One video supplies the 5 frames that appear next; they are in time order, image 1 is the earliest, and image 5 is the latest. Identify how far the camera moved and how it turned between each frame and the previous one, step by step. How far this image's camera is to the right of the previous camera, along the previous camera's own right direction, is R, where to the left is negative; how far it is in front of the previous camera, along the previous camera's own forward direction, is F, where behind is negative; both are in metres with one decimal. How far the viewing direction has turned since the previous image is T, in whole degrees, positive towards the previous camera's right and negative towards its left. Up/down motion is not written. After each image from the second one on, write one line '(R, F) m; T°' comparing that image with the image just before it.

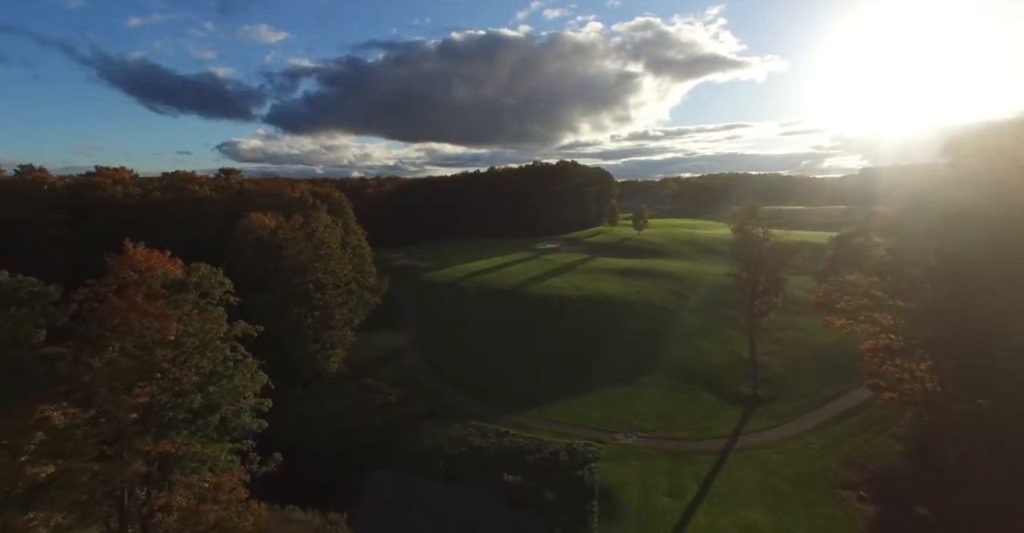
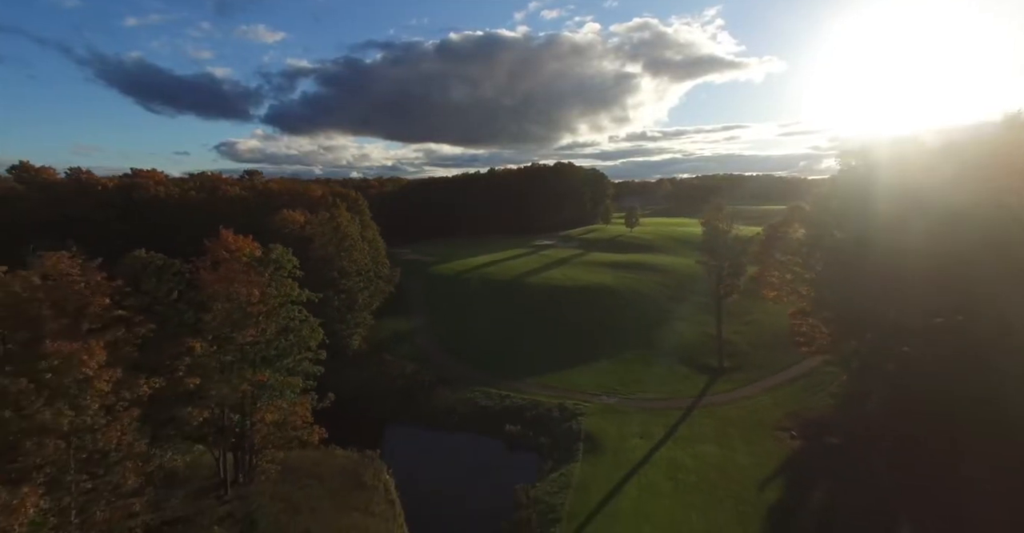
(-0.2, -7.1) m; 0°
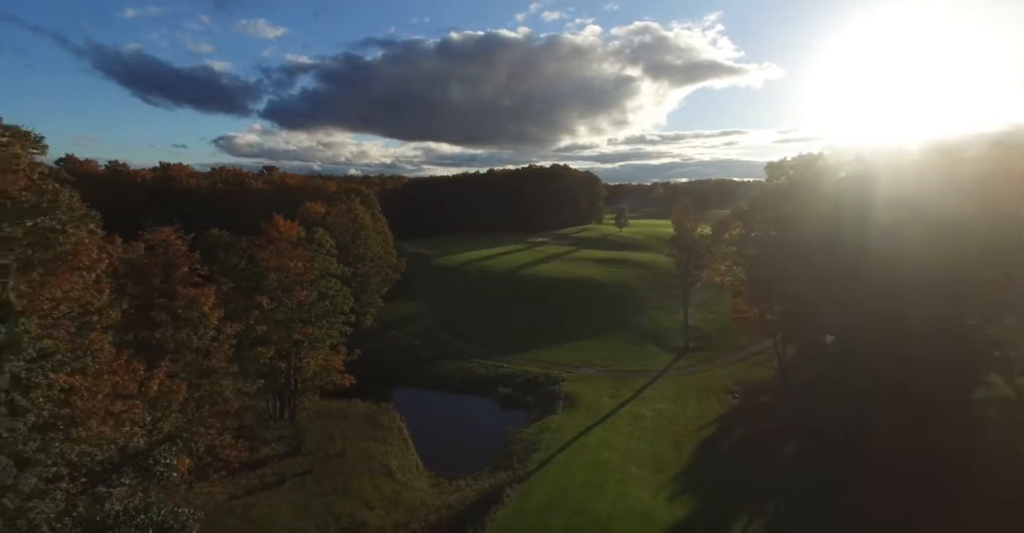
(+0.1, -7.5) m; 0°
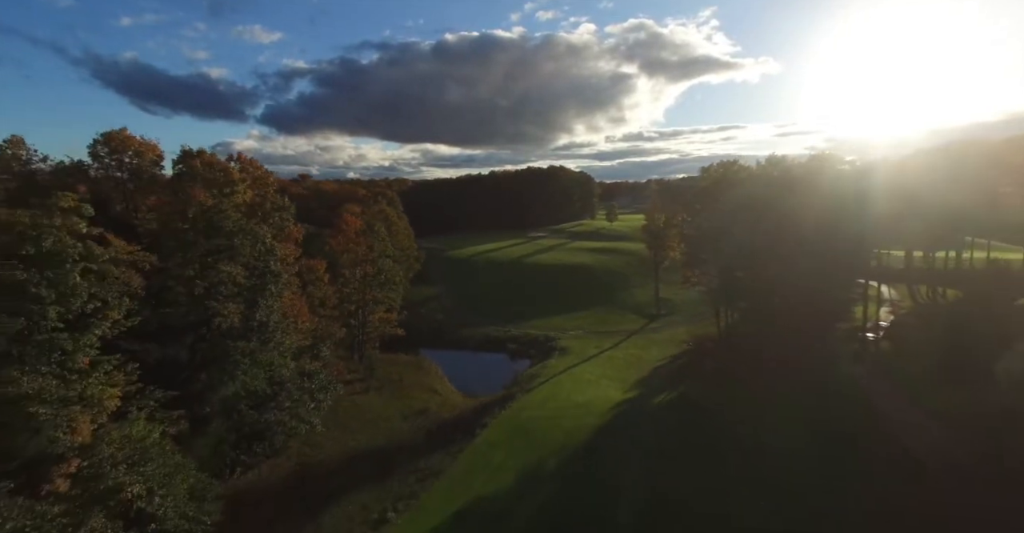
(-0.5, -13.9) m; 0°
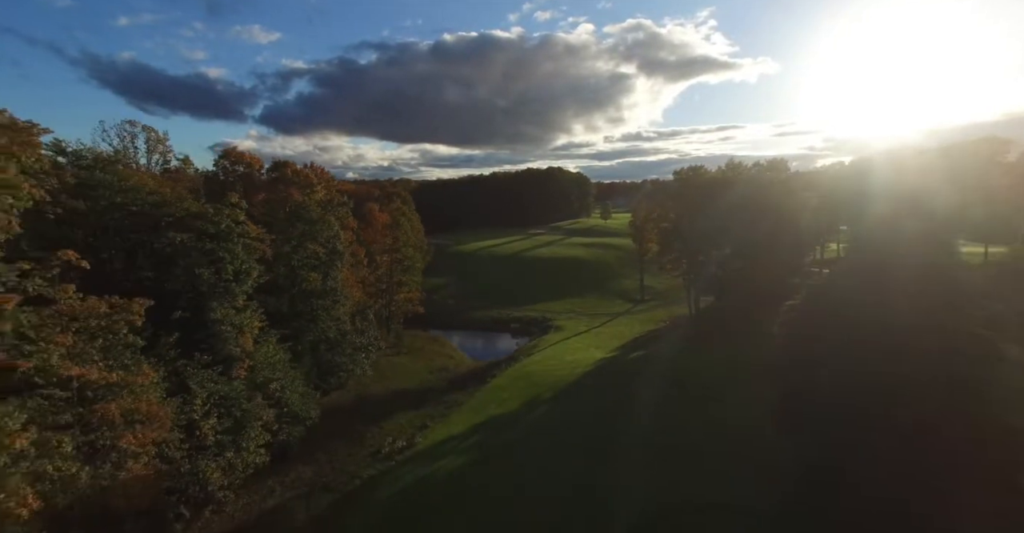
(-0.4, -9.3) m; 0°
